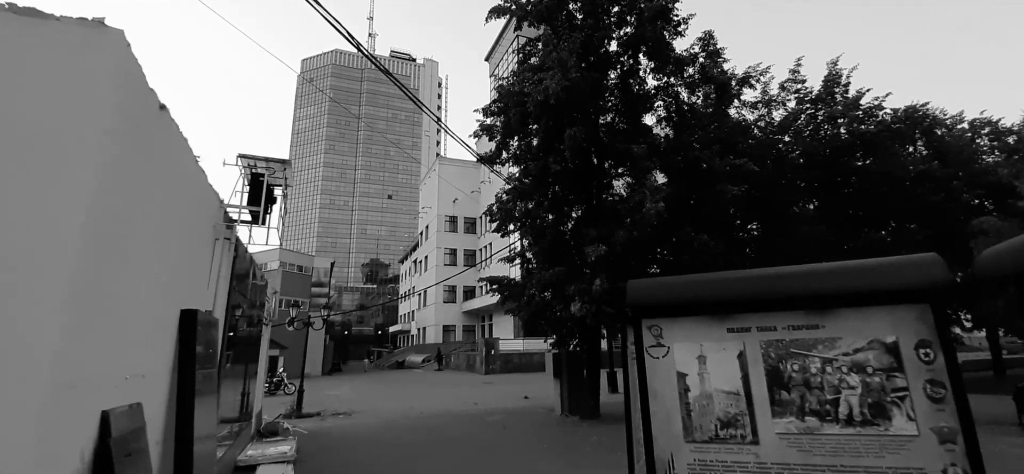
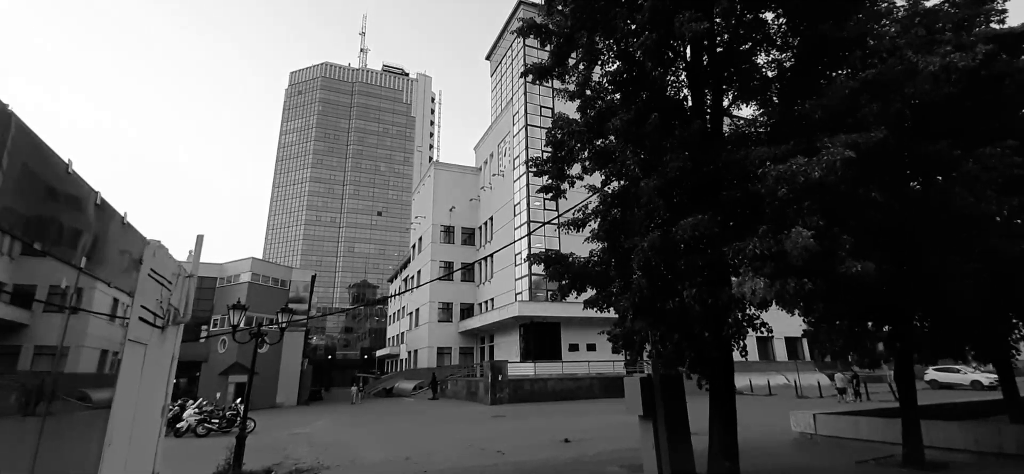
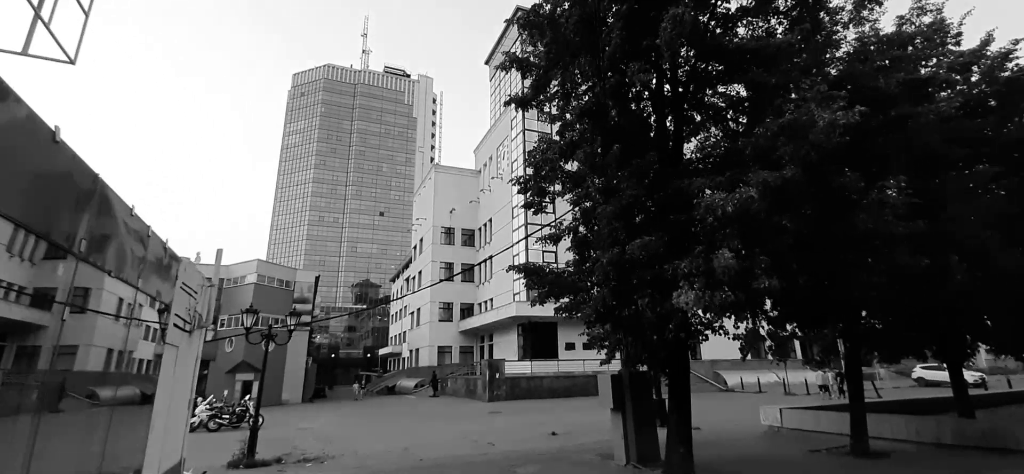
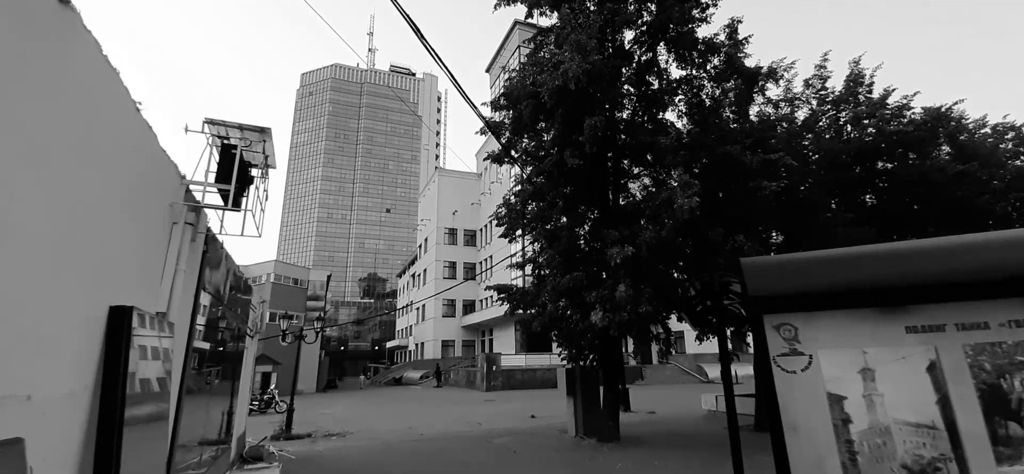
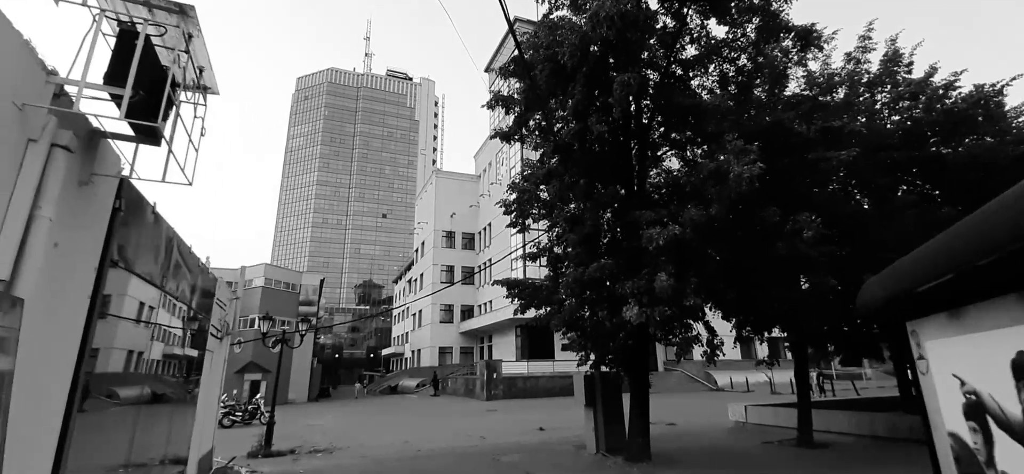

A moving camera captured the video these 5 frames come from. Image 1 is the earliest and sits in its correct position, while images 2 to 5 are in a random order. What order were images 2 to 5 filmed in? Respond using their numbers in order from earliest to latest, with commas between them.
4, 5, 3, 2
